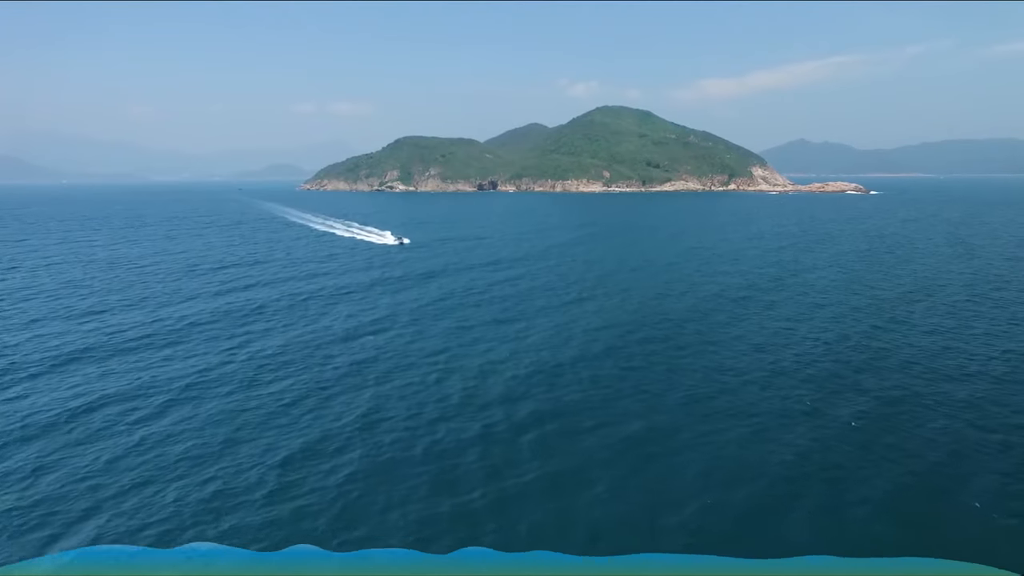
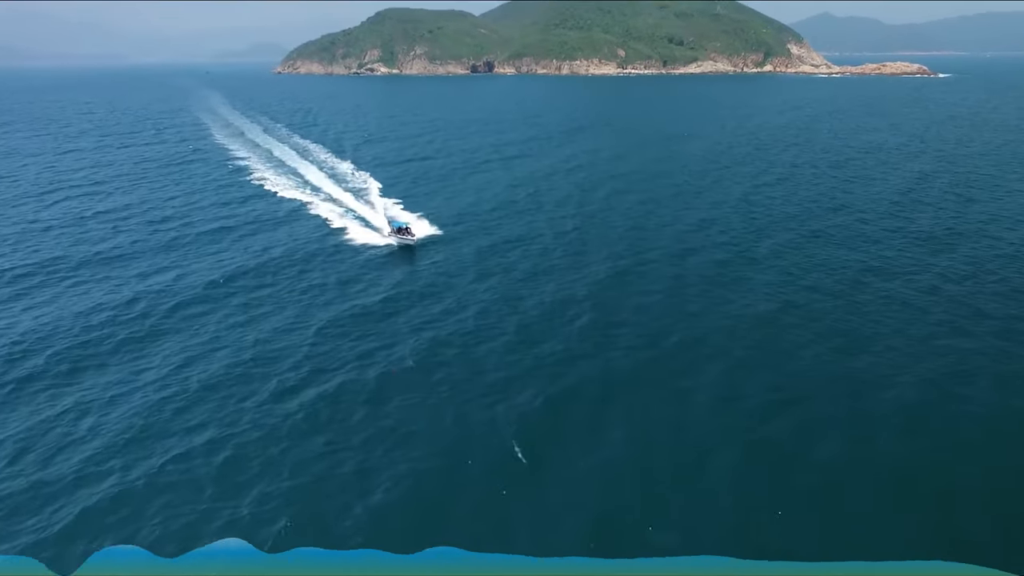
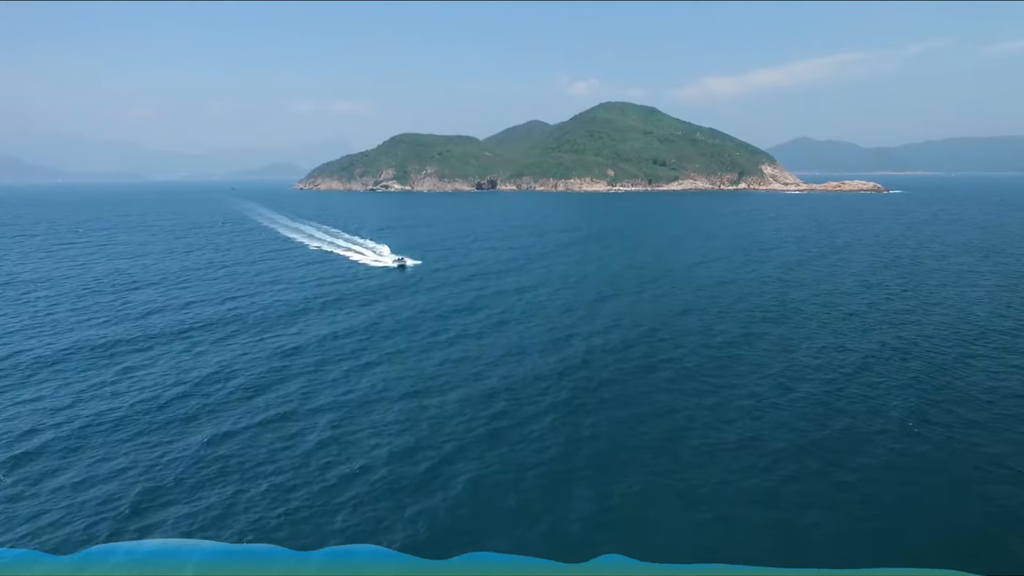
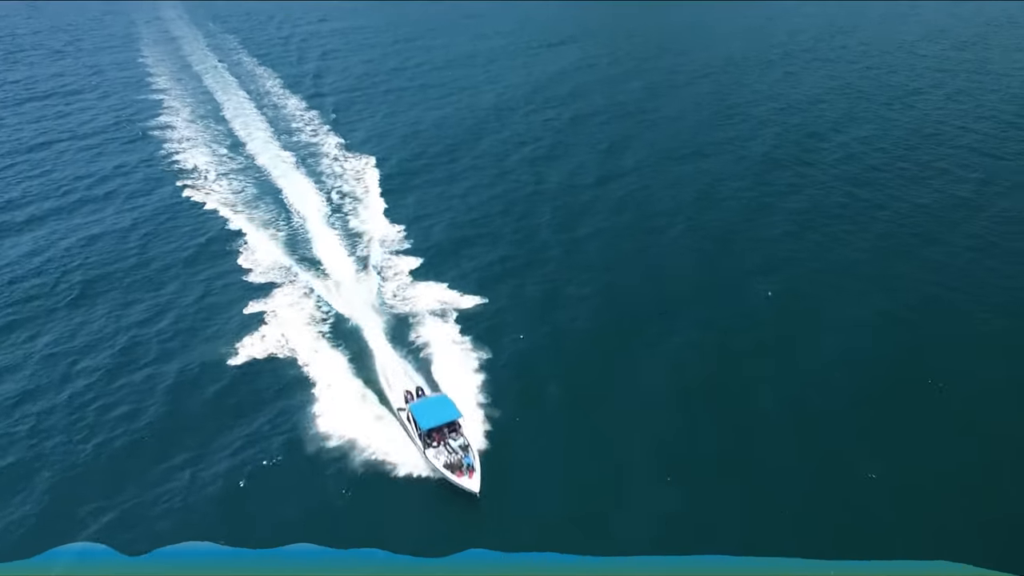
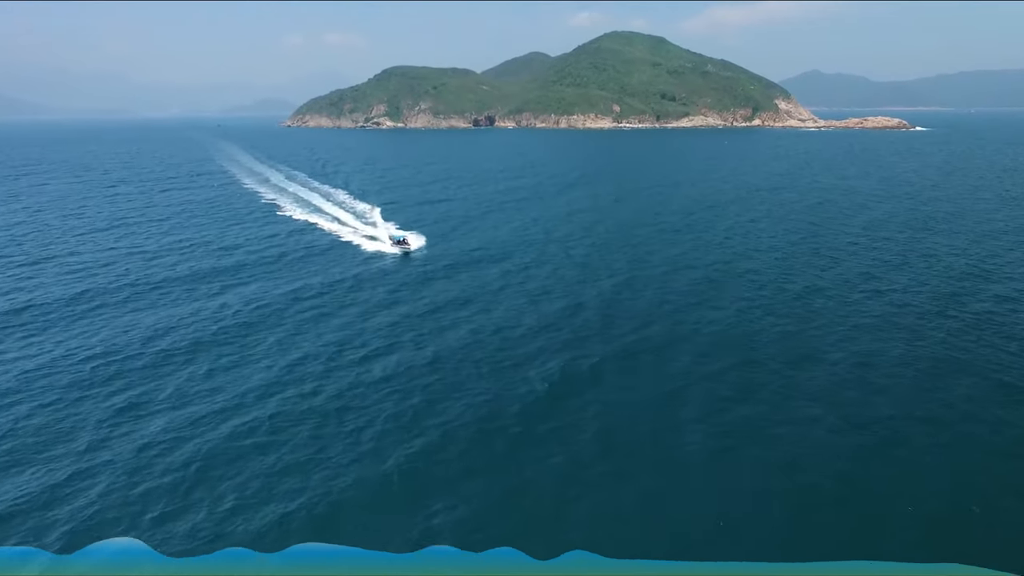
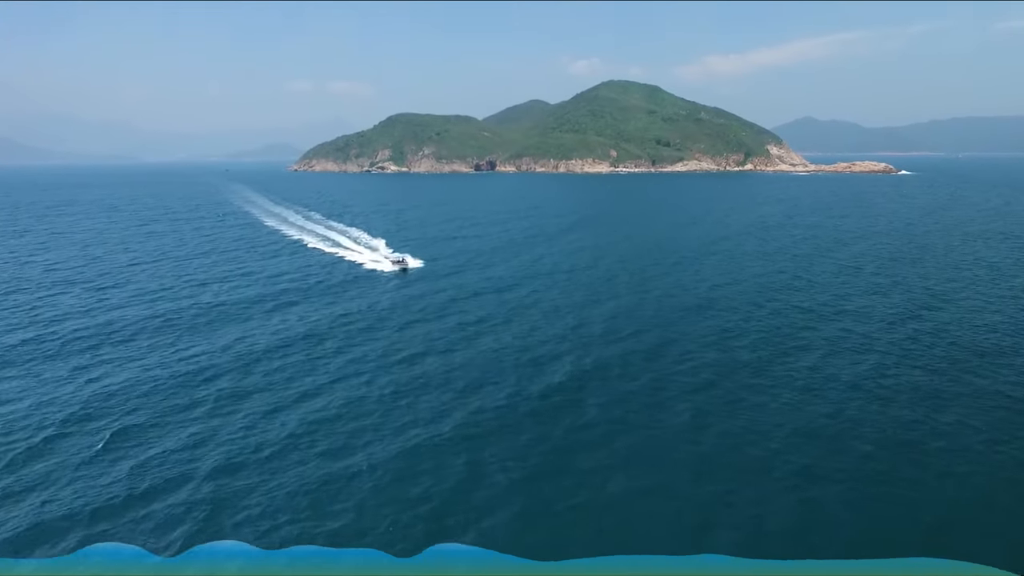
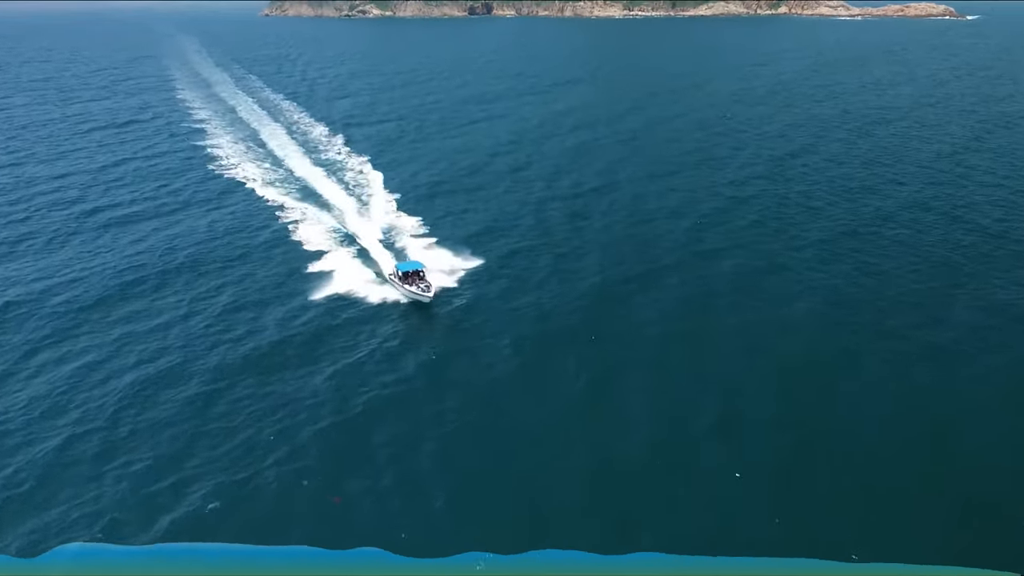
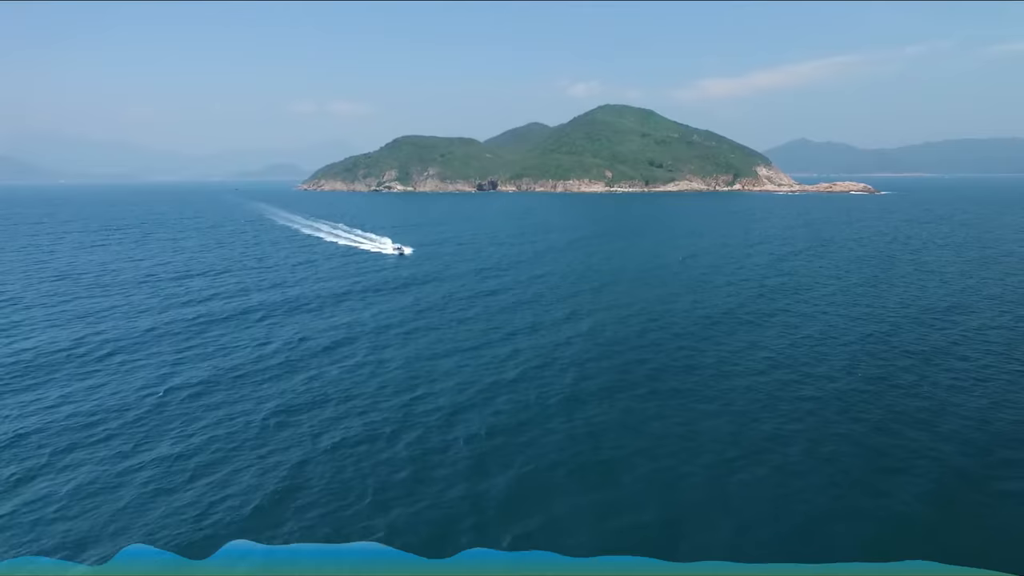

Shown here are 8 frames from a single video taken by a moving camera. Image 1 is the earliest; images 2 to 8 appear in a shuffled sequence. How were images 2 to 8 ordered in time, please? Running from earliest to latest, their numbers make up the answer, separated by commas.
8, 3, 6, 5, 2, 7, 4
